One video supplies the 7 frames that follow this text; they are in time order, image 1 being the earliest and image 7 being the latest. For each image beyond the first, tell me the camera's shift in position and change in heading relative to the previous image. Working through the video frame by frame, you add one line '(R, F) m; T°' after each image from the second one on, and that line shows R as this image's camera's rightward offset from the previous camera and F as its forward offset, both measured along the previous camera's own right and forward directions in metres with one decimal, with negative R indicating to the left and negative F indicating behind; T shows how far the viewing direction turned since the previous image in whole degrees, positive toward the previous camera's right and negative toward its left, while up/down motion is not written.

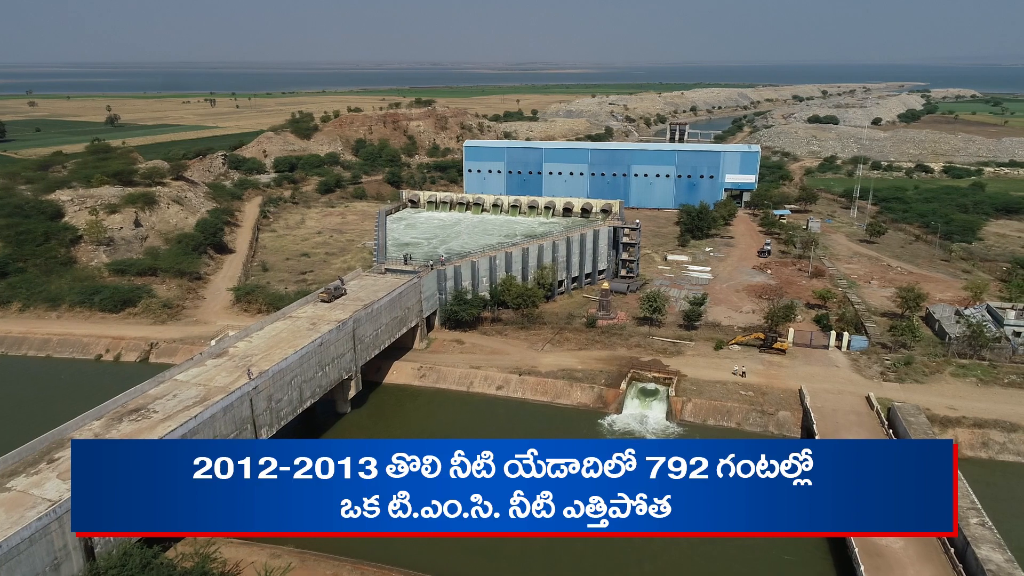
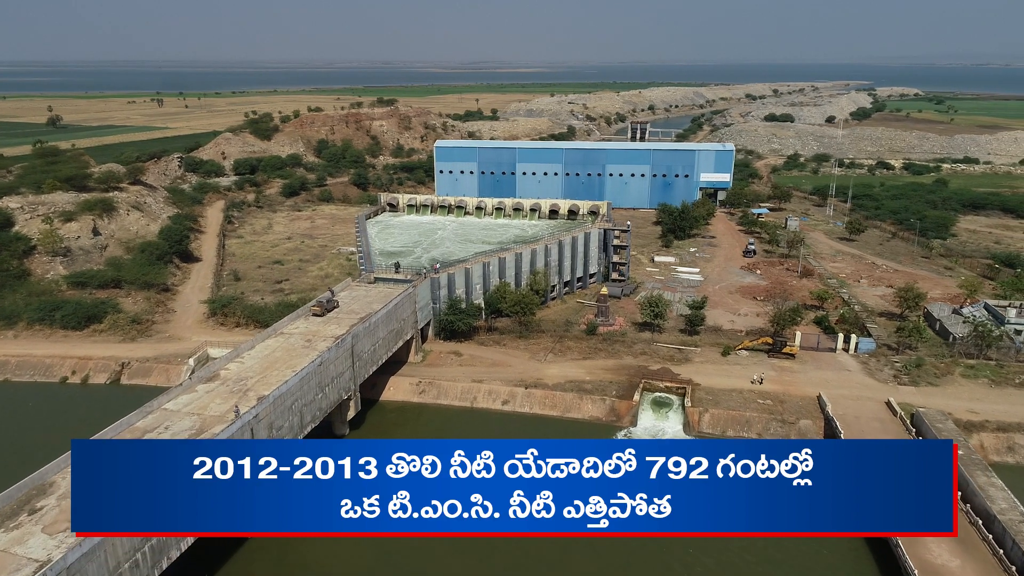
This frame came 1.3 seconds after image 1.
(-1.6, +1.2) m; +3°
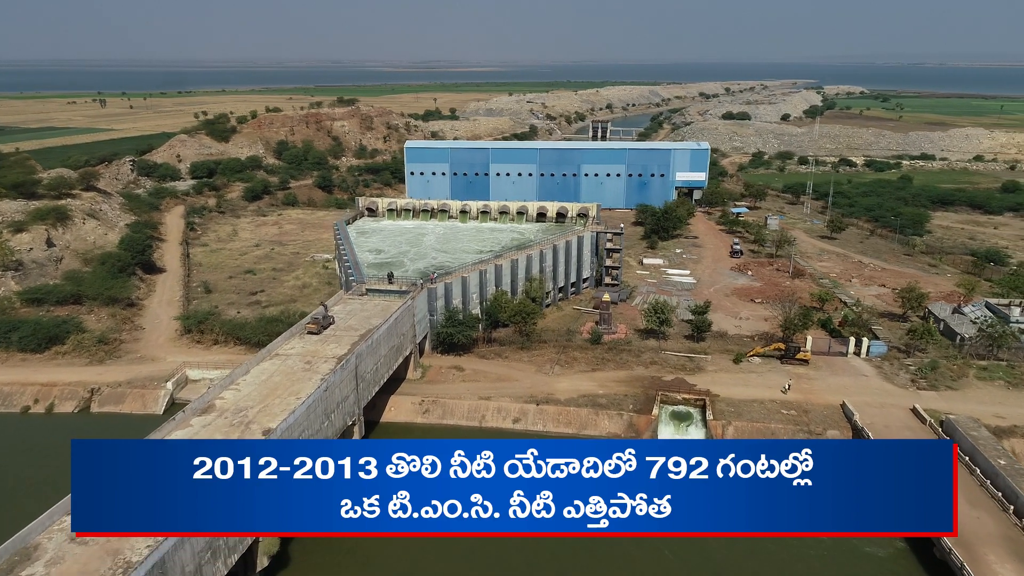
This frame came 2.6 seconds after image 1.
(-1.7, +1.4) m; +3°
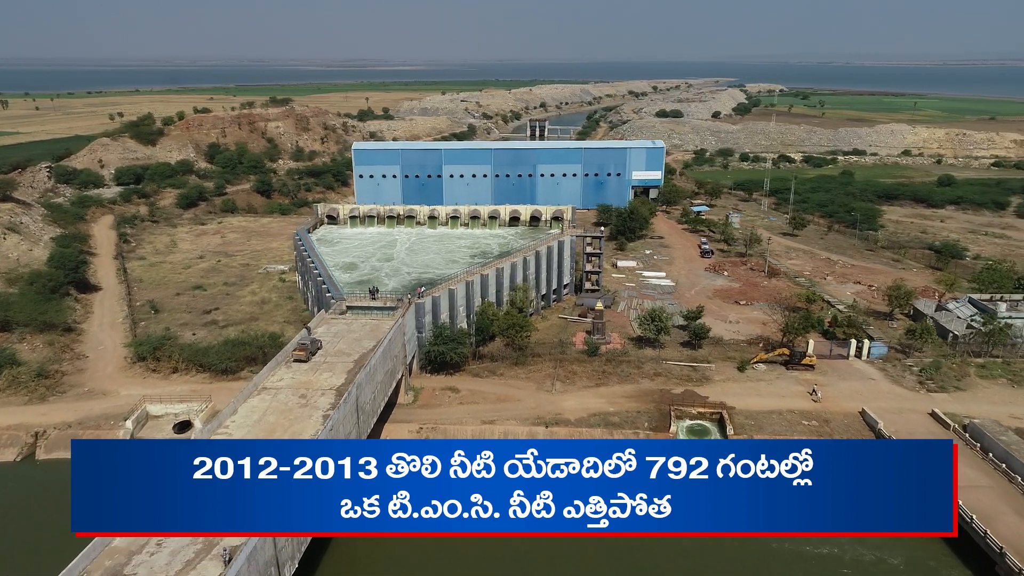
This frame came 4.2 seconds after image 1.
(-2.2, +1.7) m; +5°
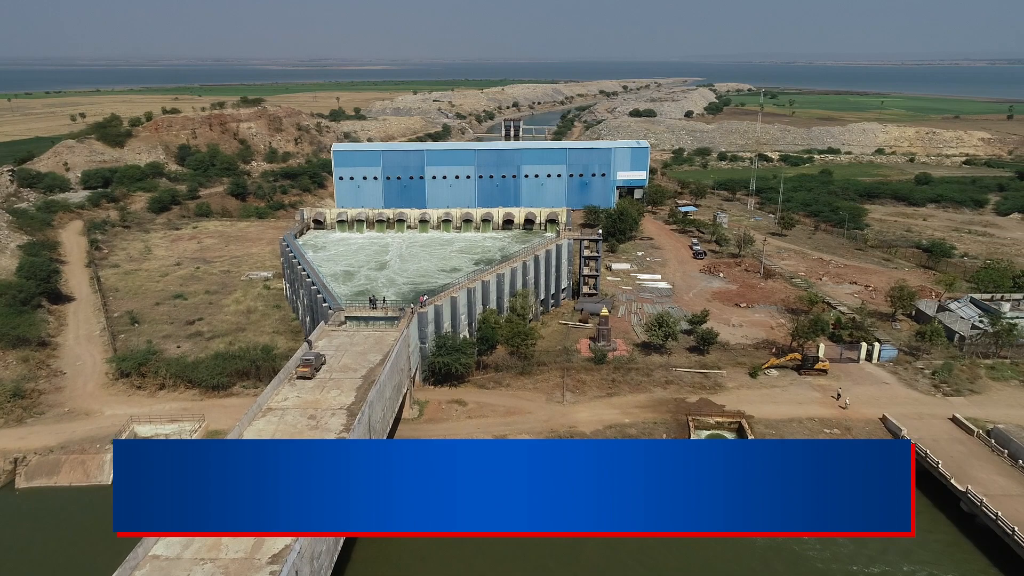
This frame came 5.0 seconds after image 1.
(-1.2, +0.9) m; +2°
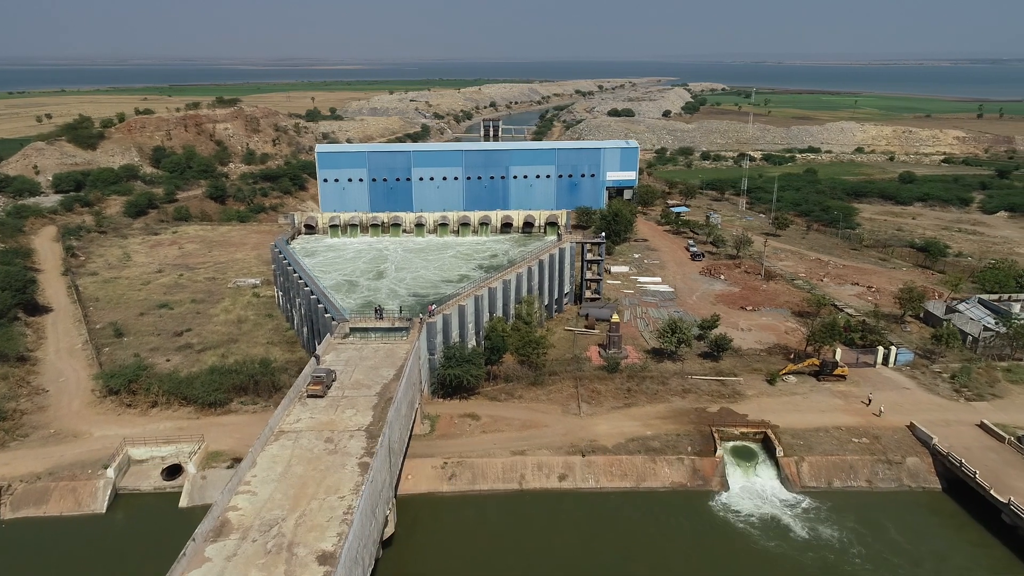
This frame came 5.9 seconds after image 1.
(-1.2, +0.9) m; +2°
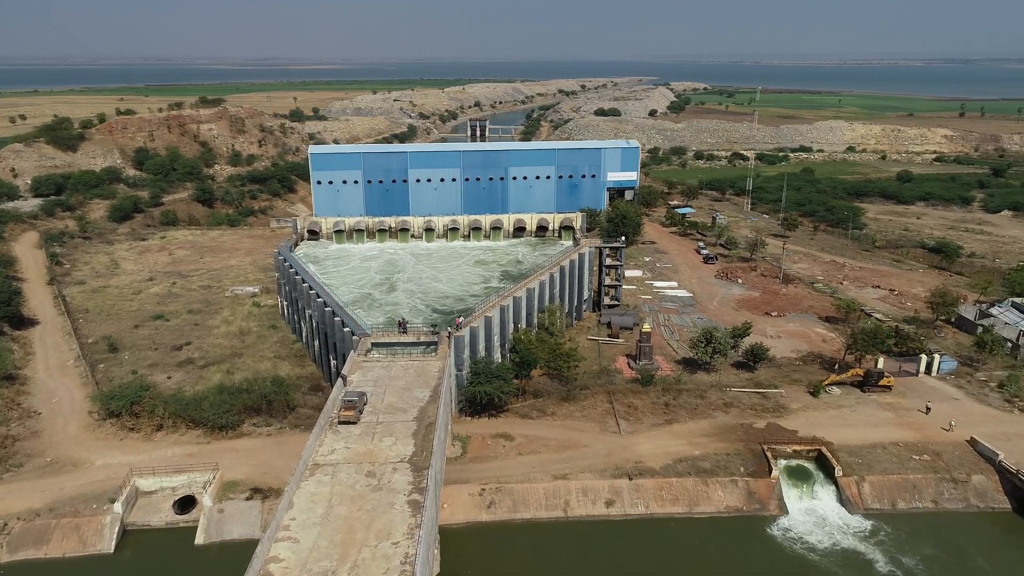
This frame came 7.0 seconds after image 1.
(-1.6, +1.3) m; +1°
